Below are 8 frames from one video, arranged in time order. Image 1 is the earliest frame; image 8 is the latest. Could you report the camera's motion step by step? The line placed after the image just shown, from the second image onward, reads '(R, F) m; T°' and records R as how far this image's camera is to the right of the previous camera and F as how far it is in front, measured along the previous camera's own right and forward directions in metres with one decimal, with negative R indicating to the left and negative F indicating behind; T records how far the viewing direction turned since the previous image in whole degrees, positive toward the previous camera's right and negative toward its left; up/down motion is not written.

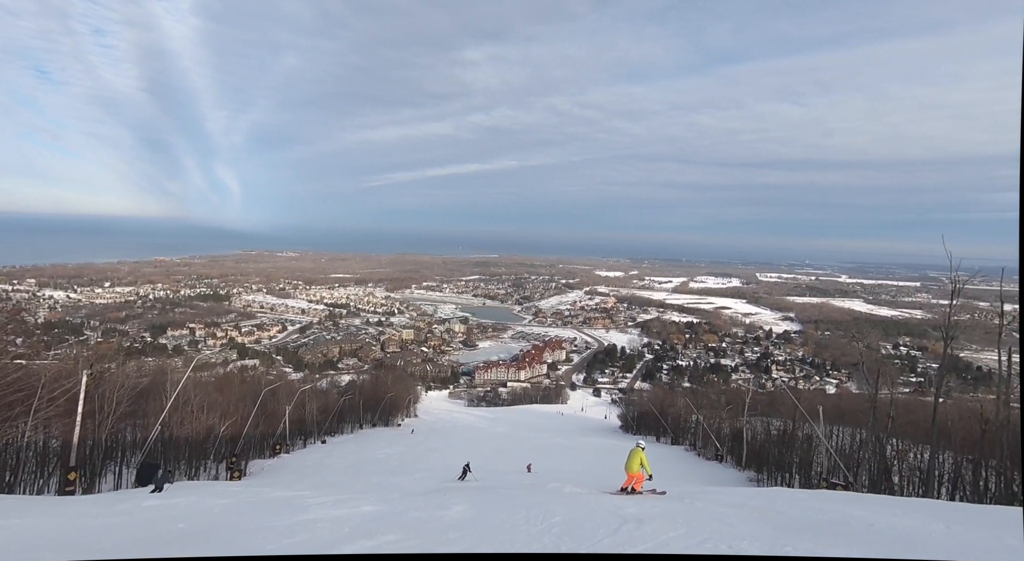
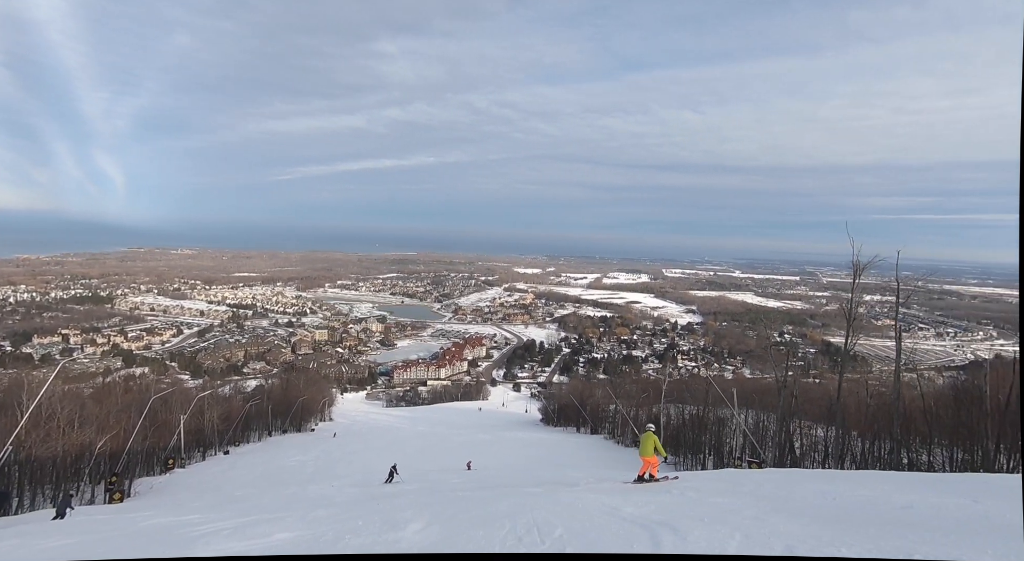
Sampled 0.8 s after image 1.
(-0.4, +2.4) m; +8°
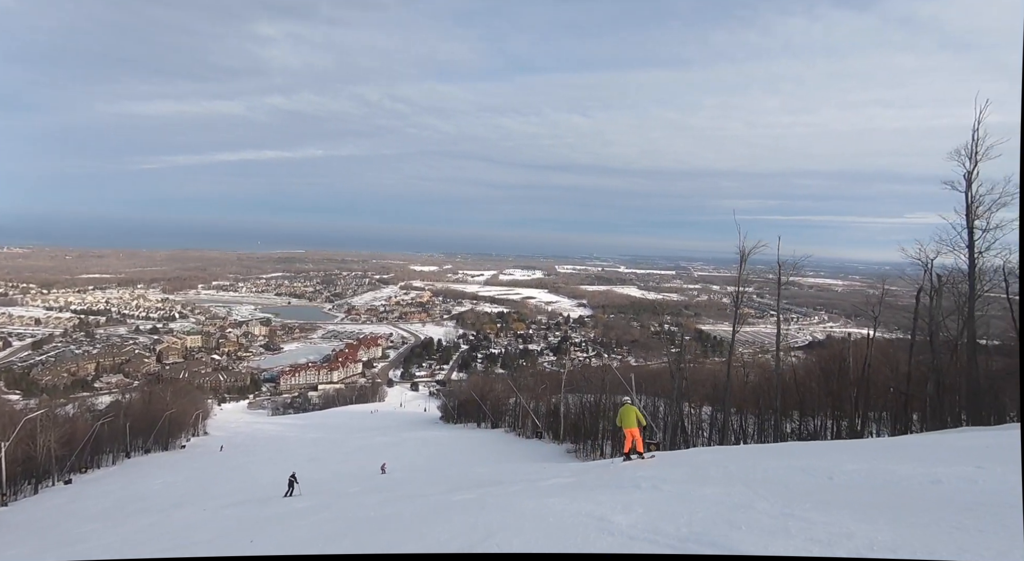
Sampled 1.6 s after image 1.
(0.0, +2.9) m; +10°
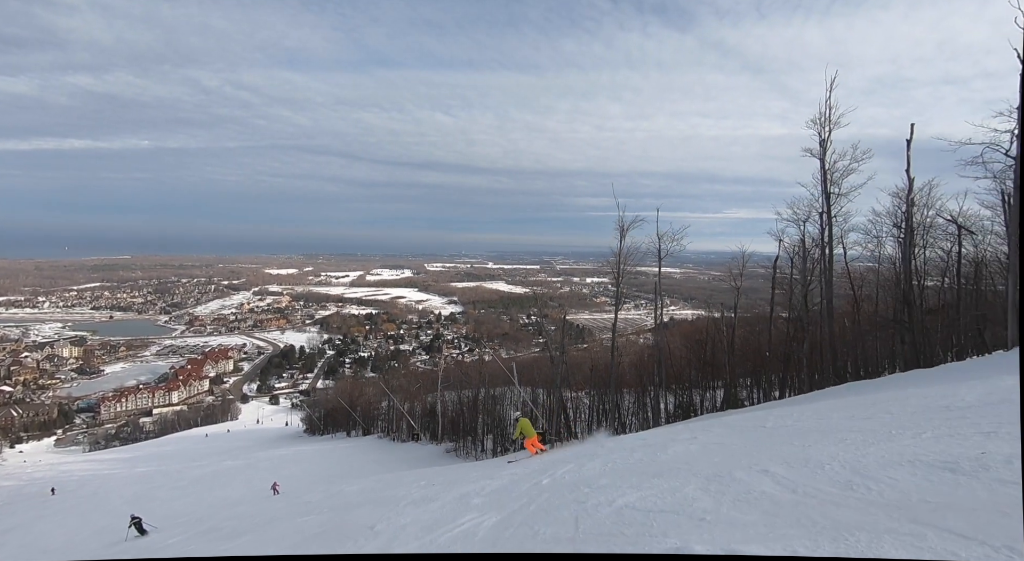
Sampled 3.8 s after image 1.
(+0.8, +4.4) m; +12°
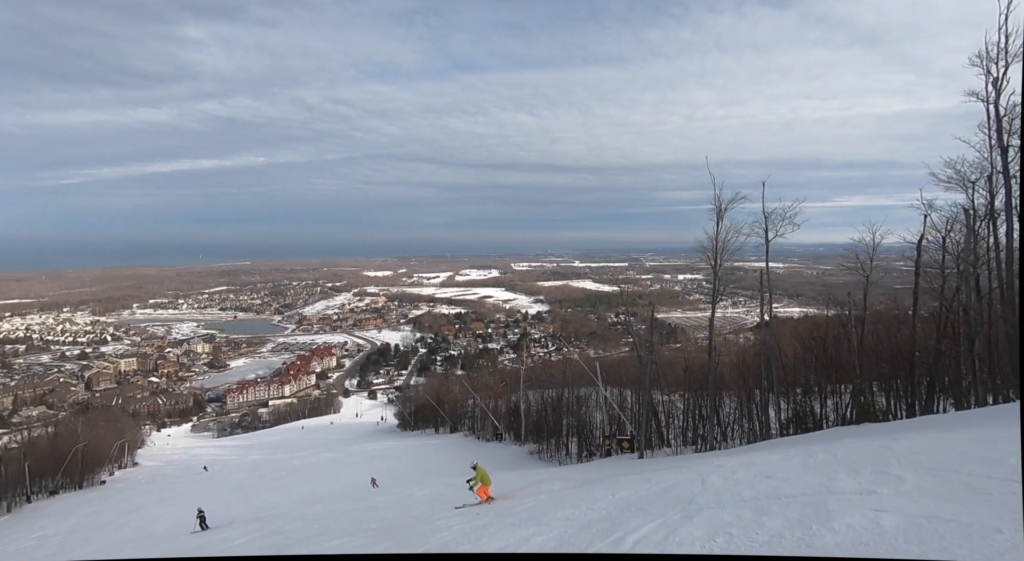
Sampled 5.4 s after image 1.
(+0.3, -3.3) m; -8°
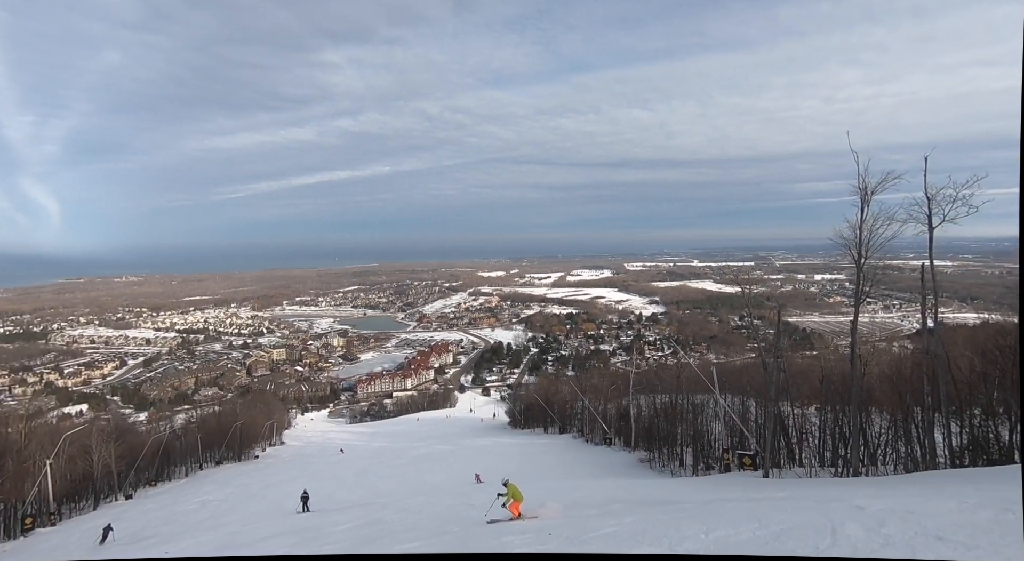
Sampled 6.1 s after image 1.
(+0.3, -3.2) m; -10°
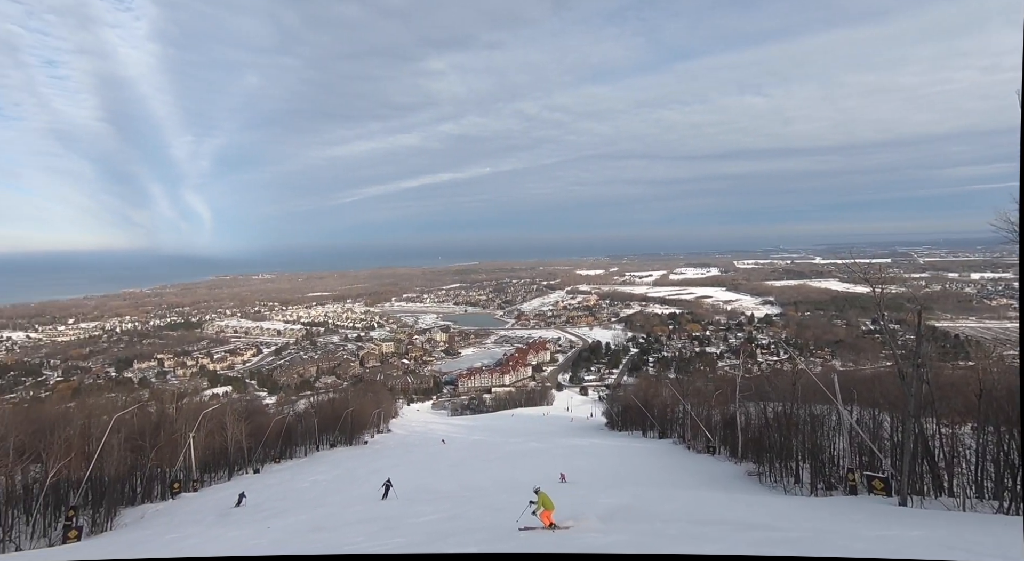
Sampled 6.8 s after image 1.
(+0.6, -1.8) m; -9°
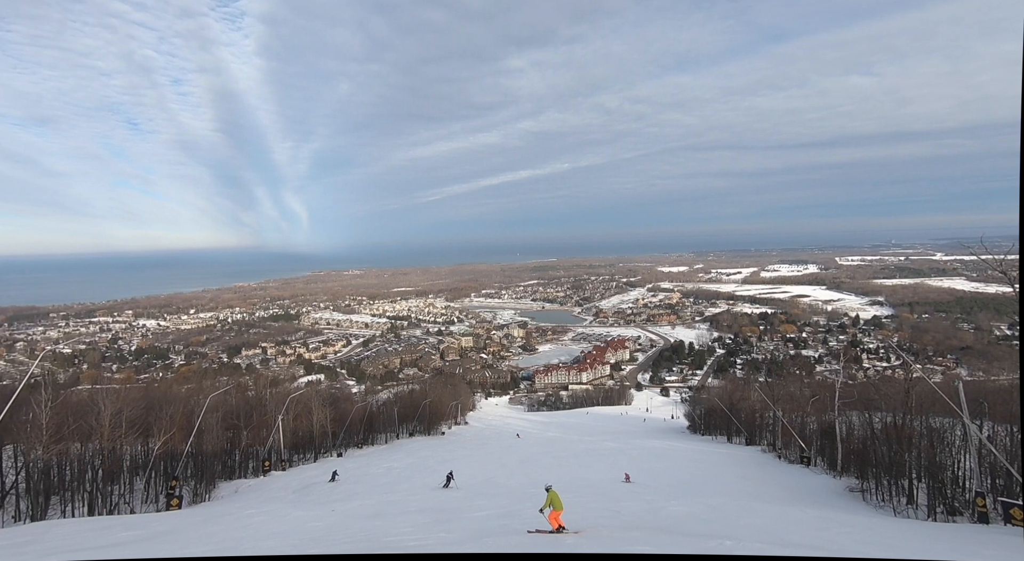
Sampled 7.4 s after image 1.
(+1.0, -0.8) m; -8°
